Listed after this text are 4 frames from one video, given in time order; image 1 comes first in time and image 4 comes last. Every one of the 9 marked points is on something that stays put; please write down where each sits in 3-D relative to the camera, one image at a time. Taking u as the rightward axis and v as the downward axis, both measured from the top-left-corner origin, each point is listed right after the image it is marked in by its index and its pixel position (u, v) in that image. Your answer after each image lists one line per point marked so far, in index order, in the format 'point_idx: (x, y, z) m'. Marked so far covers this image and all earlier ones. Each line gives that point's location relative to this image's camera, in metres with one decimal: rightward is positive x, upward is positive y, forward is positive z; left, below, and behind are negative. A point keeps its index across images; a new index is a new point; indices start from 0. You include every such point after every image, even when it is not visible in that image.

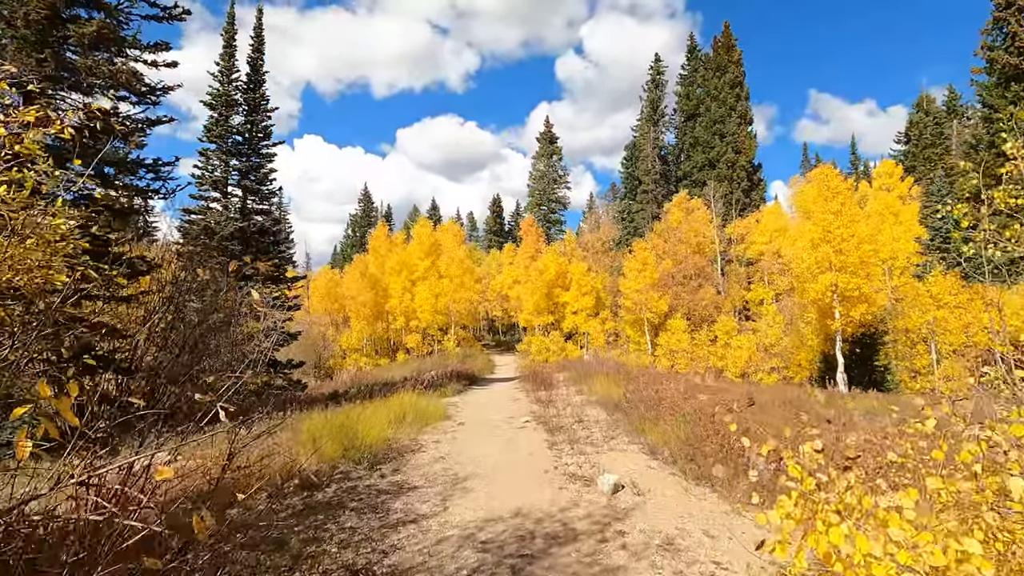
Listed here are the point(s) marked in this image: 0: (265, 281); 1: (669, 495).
0: (-9.0, +0.2, +19.7) m
1: (+1.8, -2.3, +6.1) m
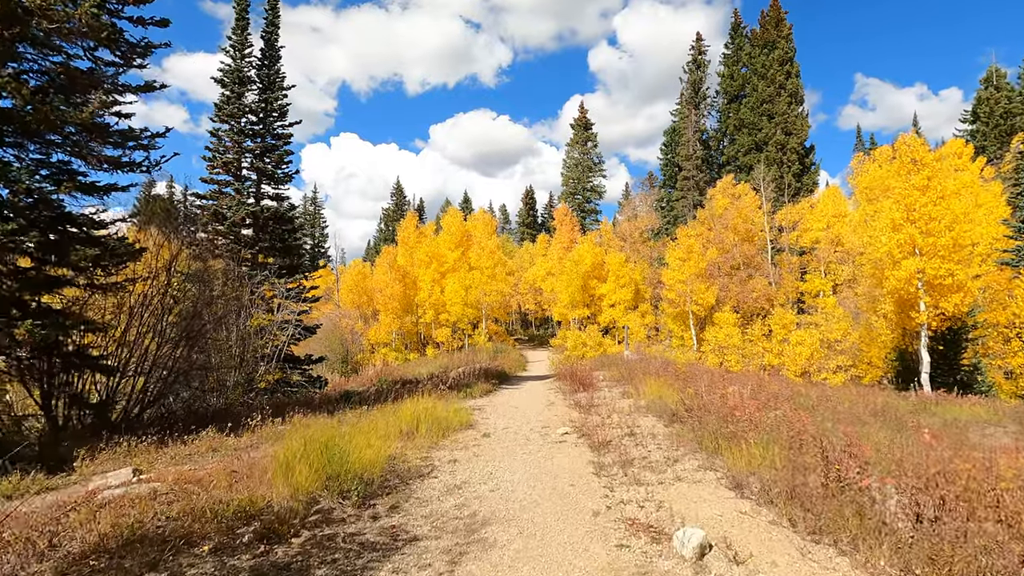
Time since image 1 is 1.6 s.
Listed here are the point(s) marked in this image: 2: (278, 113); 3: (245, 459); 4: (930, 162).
0: (-7.9, +0.6, +18.3) m
1: (+2.1, -2.1, +4.2) m
2: (-8.2, +6.1, +18.9) m
3: (-3.4, -2.2, +6.9) m
4: (+12.7, +3.8, +16.4) m
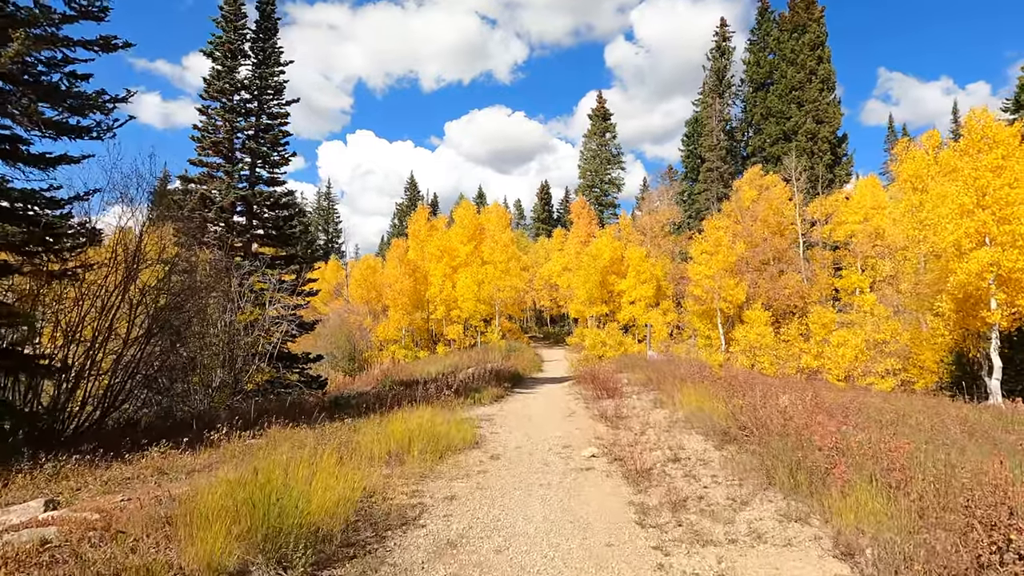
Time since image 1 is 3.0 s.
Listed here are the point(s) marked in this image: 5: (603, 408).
0: (-7.4, +0.8, +16.9) m
1: (+2.1, -2.0, +2.5) m
2: (-7.7, +6.4, +17.4) m
3: (-3.3, -2.0, +5.4) m
4: (+13.1, +3.9, +14.4) m
5: (+1.8, -2.4, +10.7) m
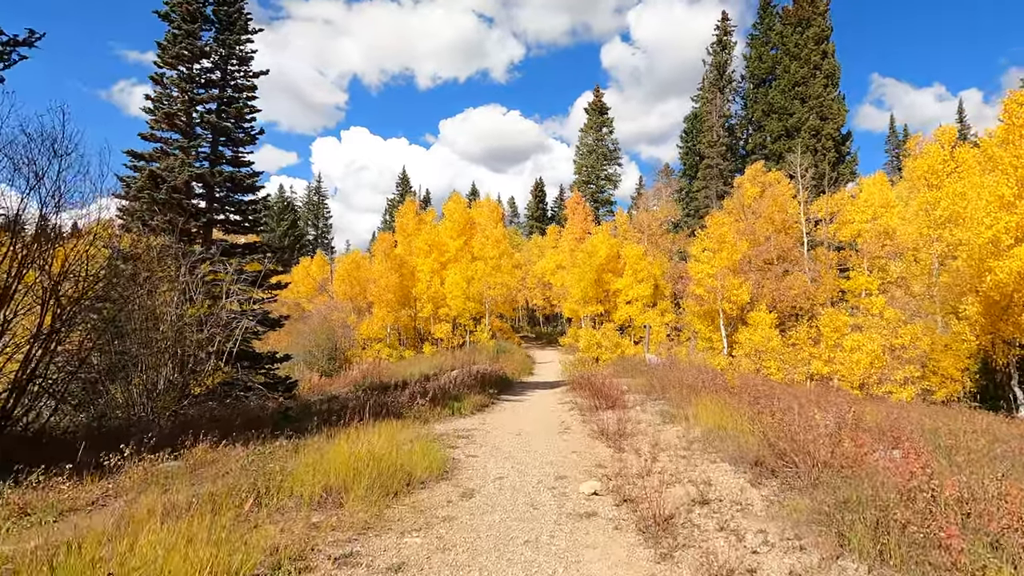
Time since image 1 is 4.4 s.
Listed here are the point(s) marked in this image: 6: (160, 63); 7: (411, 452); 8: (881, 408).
0: (-7.7, +1.1, +15.2) m
1: (+2.0, -1.9, +0.9) m
2: (-7.9, +6.6, +15.7) m
3: (-3.5, -1.9, +3.7) m
4: (+12.9, +3.9, +13.0) m
5: (+1.5, -2.3, +9.1) m
6: (-9.4, +6.0, +14.5) m
7: (-1.2, -1.9, +6.4) m
8: (+8.0, -2.6, +11.6) m
